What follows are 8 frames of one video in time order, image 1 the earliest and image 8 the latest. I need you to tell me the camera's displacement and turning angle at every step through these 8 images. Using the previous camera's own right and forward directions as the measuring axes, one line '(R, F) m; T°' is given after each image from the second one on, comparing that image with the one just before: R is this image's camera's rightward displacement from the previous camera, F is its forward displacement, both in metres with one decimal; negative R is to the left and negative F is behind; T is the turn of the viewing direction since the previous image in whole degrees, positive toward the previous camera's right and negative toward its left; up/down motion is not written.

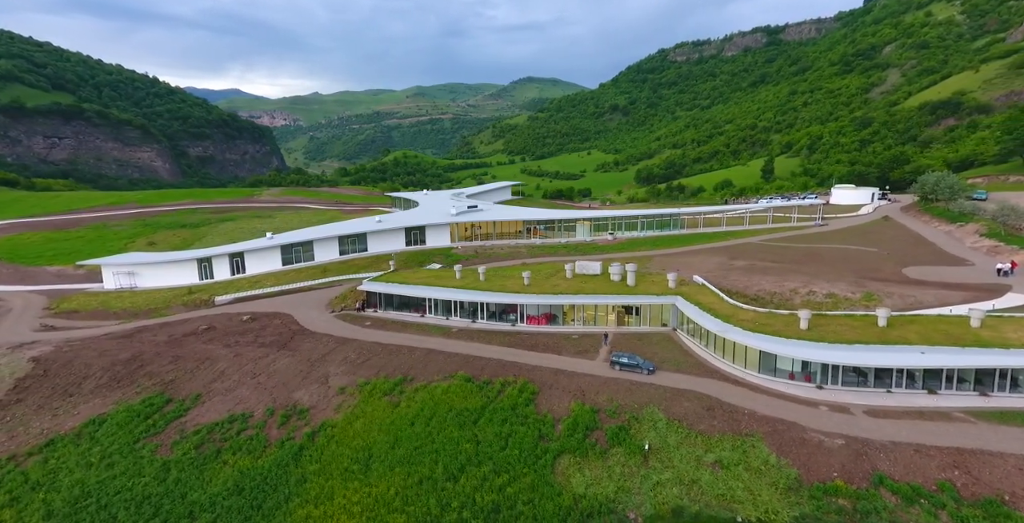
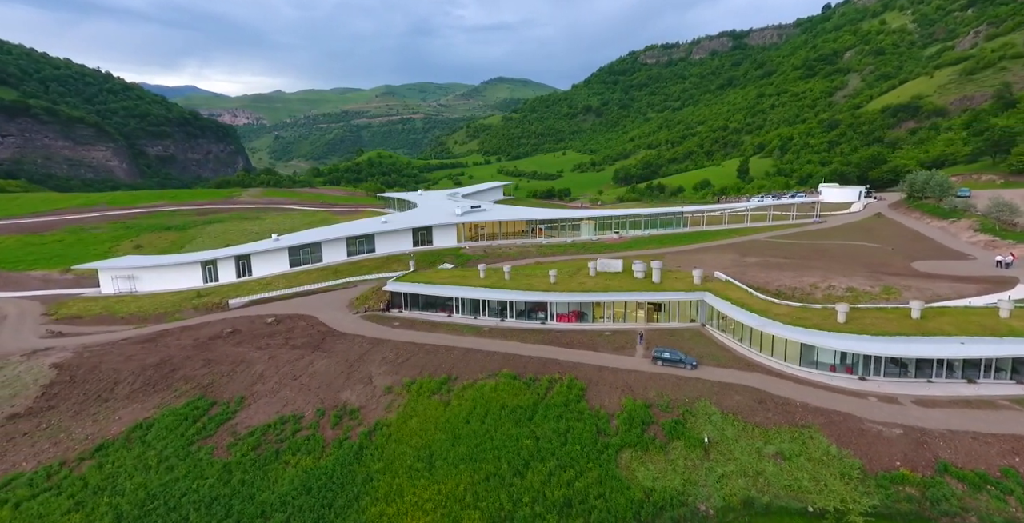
(-2.5, +0.1) m; +1°
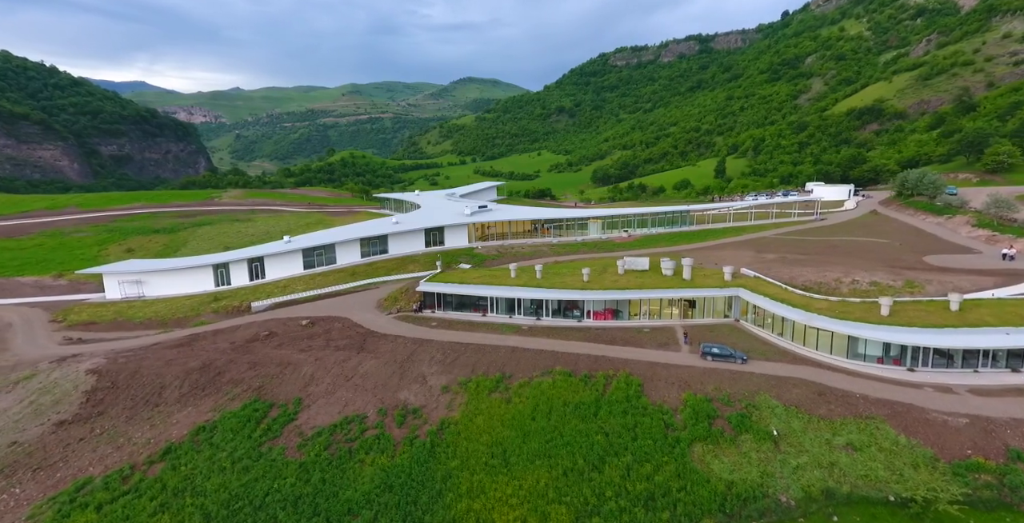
(-2.8, 0.0) m; +1°
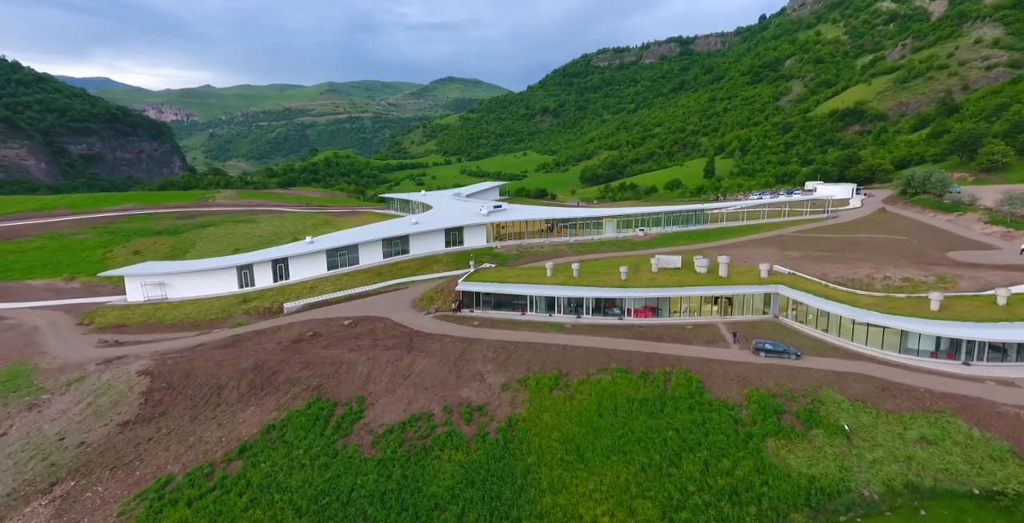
(-2.6, -0.1) m; 0°
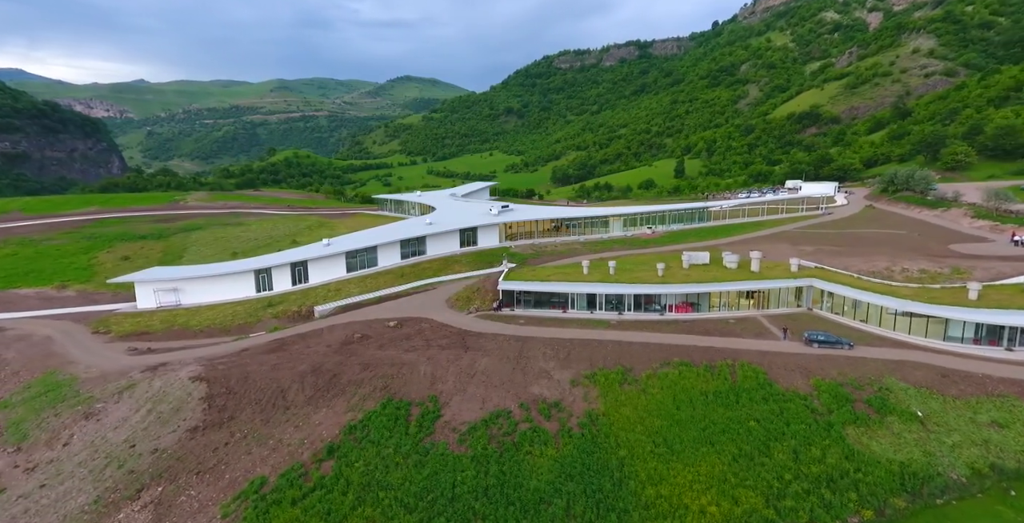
(-3.5, -0.1) m; +1°
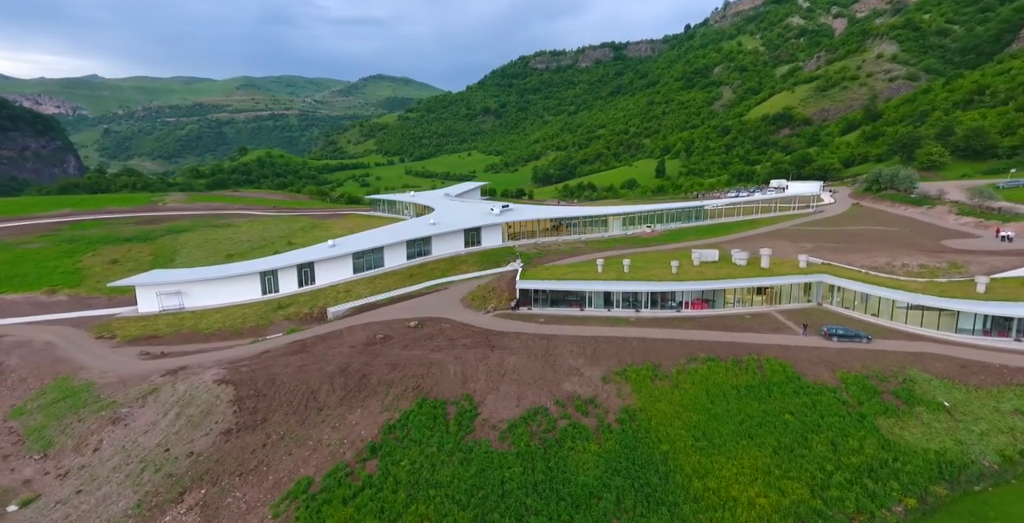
(-1.8, -0.1) m; +1°
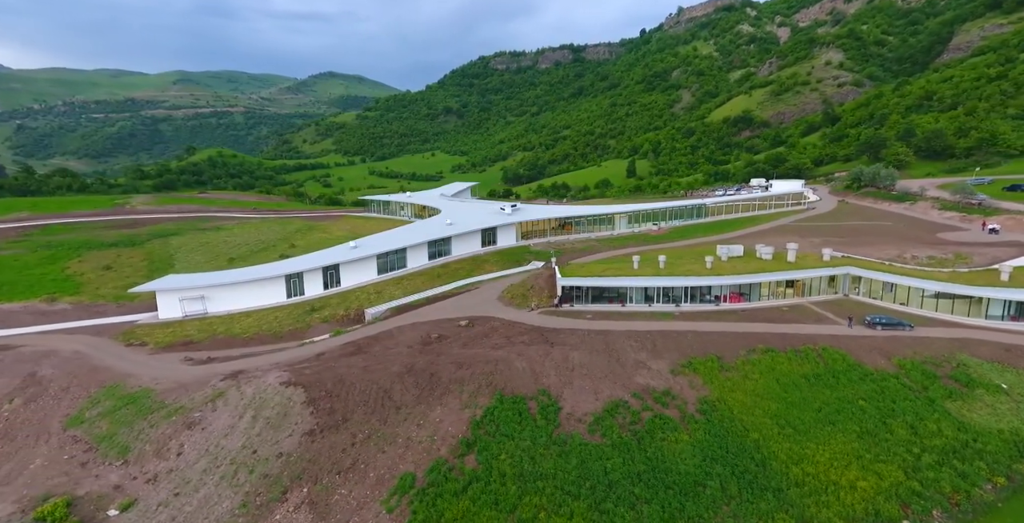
(-3.6, -0.4) m; +1°
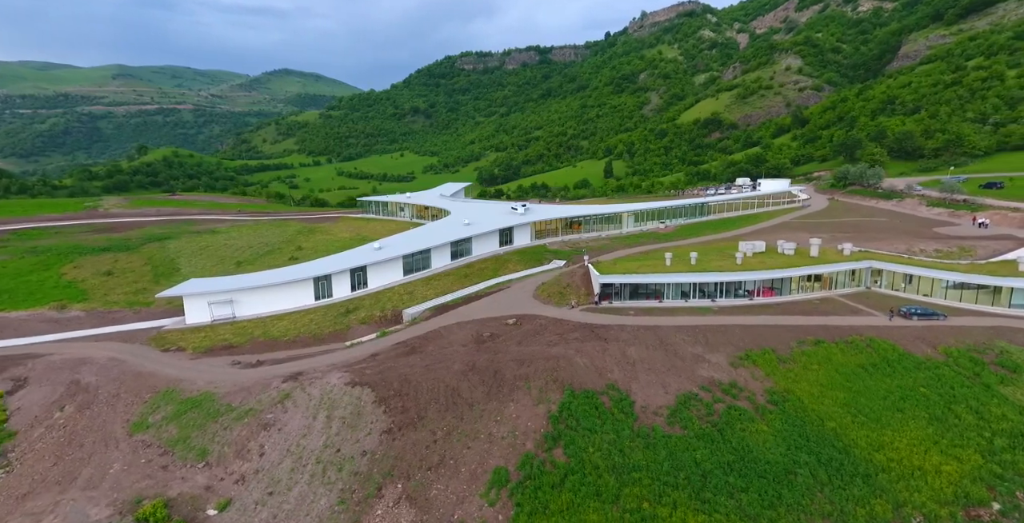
(-3.2, -0.6) m; 0°
